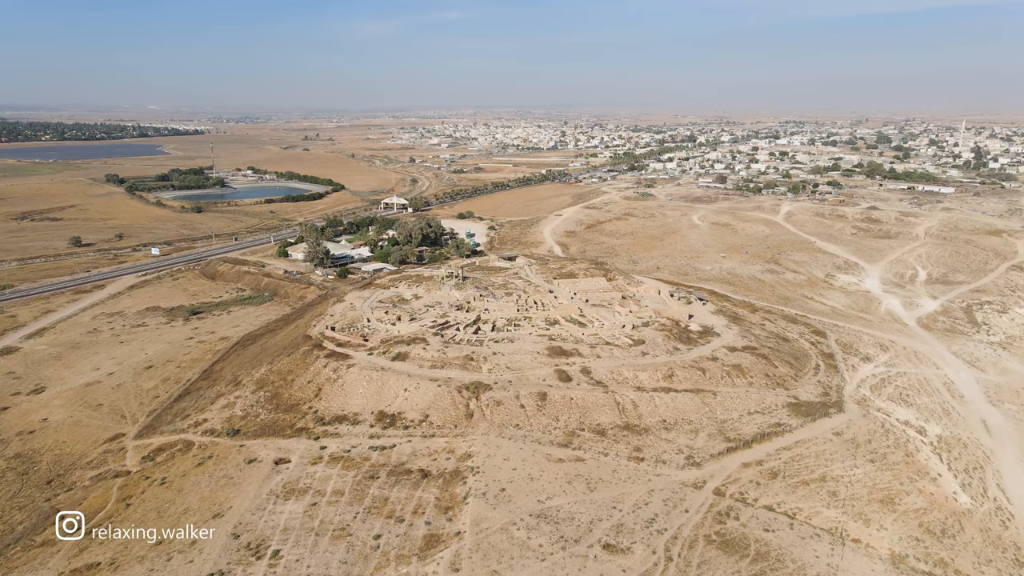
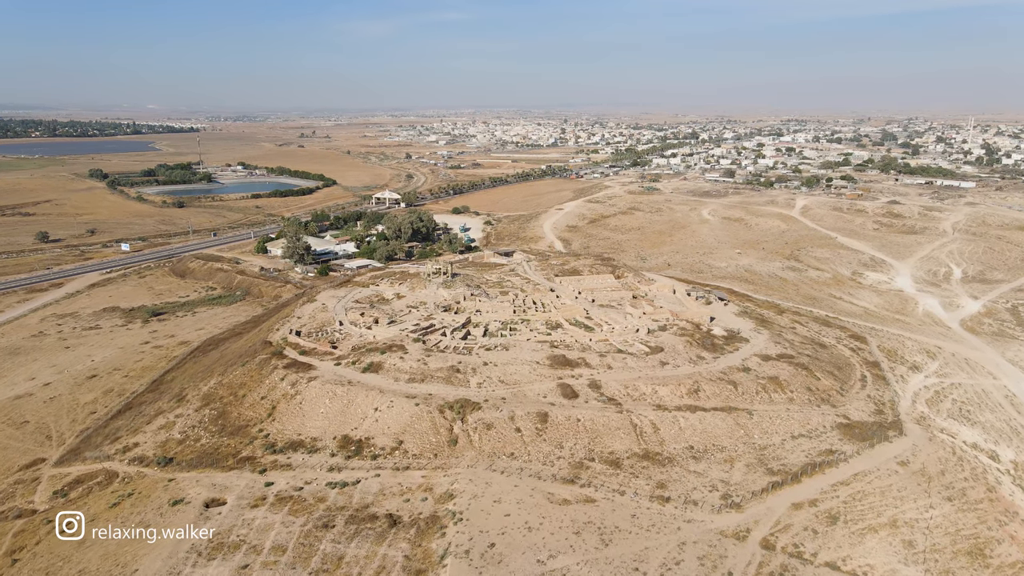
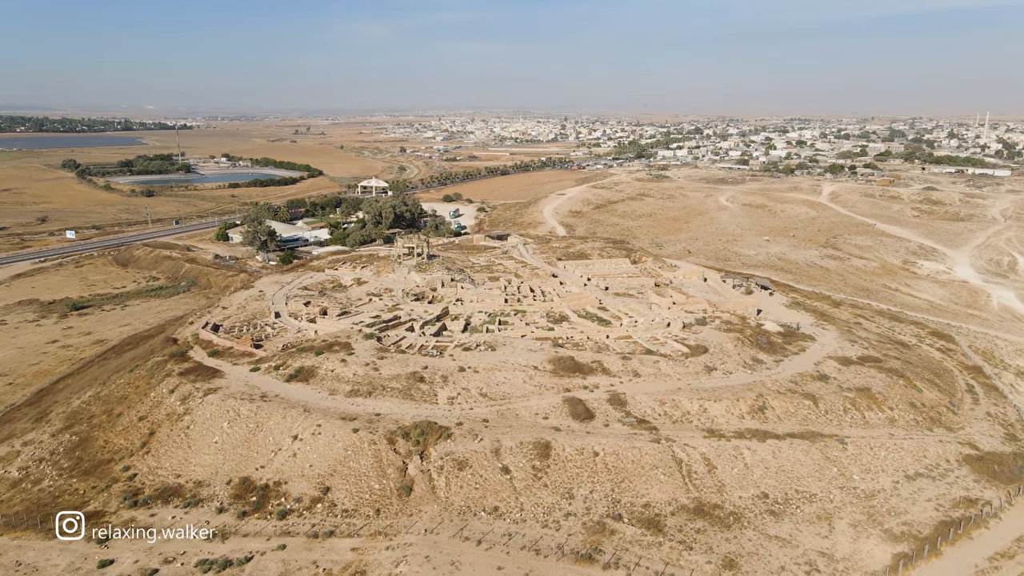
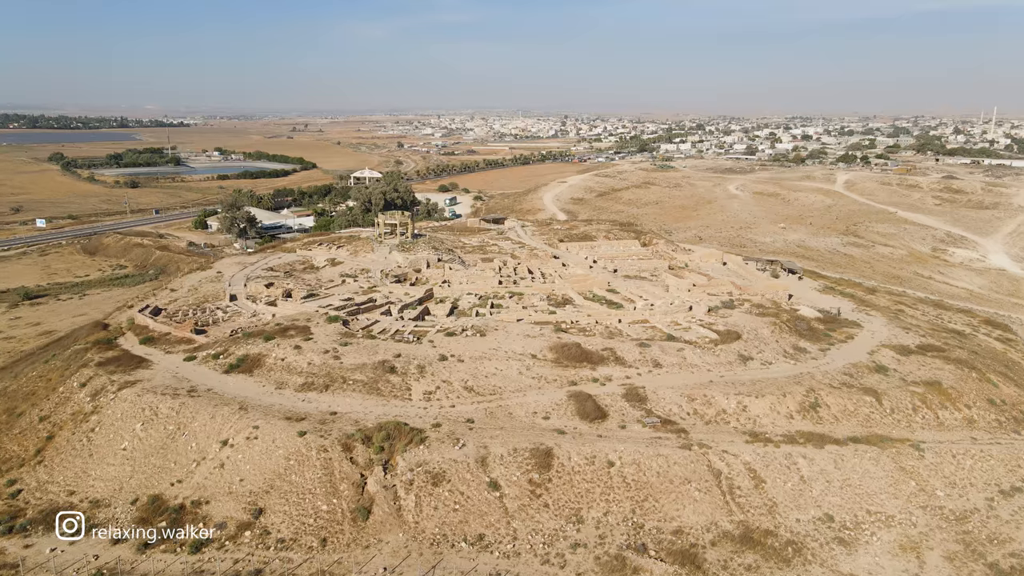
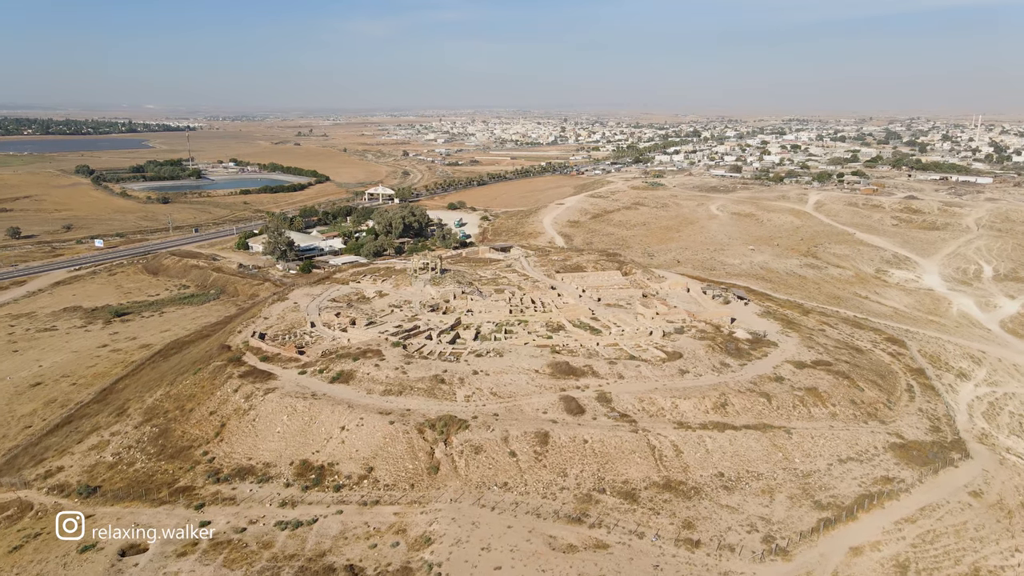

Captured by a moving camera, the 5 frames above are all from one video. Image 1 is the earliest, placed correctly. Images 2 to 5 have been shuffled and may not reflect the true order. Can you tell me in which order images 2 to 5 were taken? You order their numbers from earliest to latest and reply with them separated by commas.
2, 5, 3, 4
